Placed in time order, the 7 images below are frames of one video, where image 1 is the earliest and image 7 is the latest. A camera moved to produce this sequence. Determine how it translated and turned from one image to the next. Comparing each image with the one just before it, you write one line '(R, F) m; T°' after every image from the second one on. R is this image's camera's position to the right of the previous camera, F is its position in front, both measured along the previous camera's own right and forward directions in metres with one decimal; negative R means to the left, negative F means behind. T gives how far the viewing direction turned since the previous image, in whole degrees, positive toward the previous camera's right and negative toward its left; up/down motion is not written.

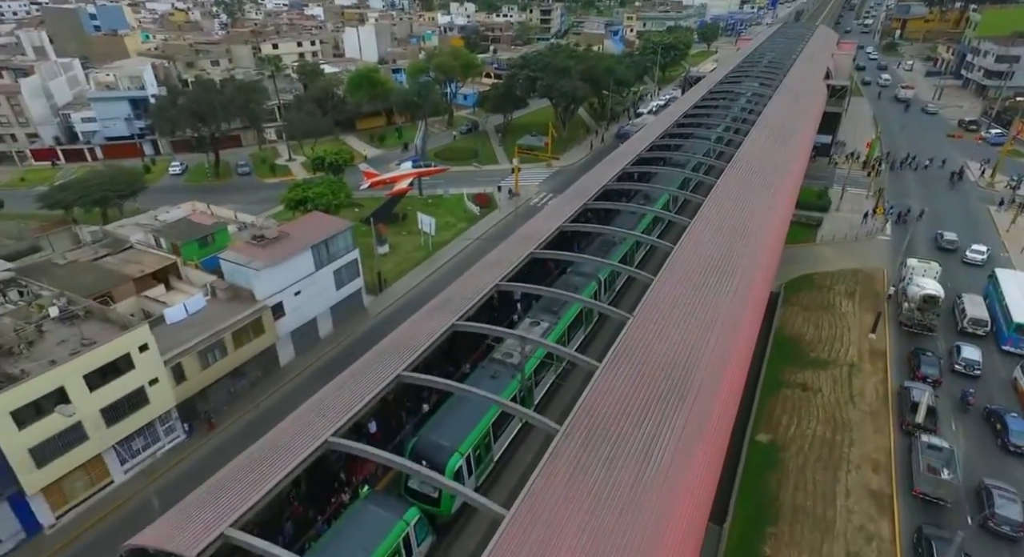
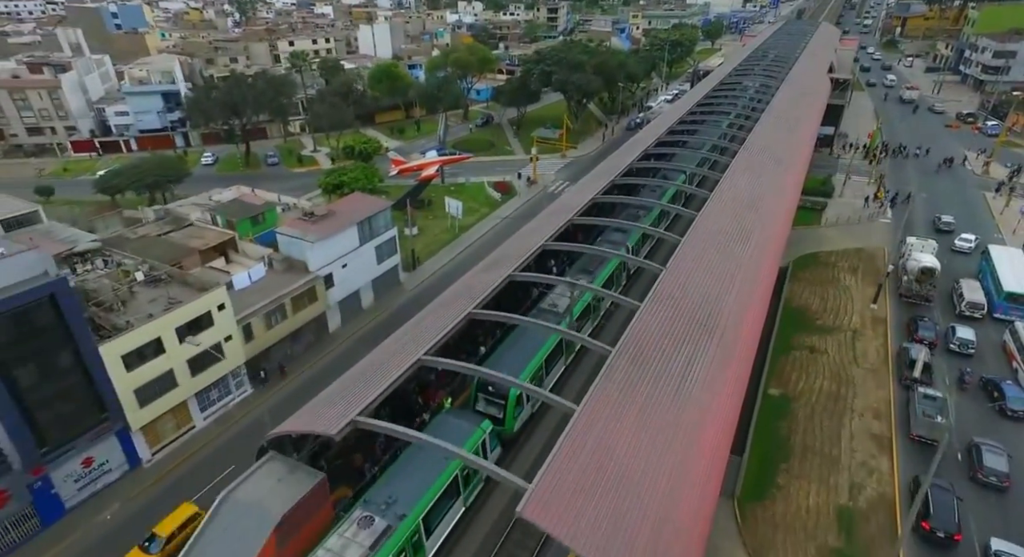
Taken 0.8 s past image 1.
(-1.6, -2.7) m; 0°
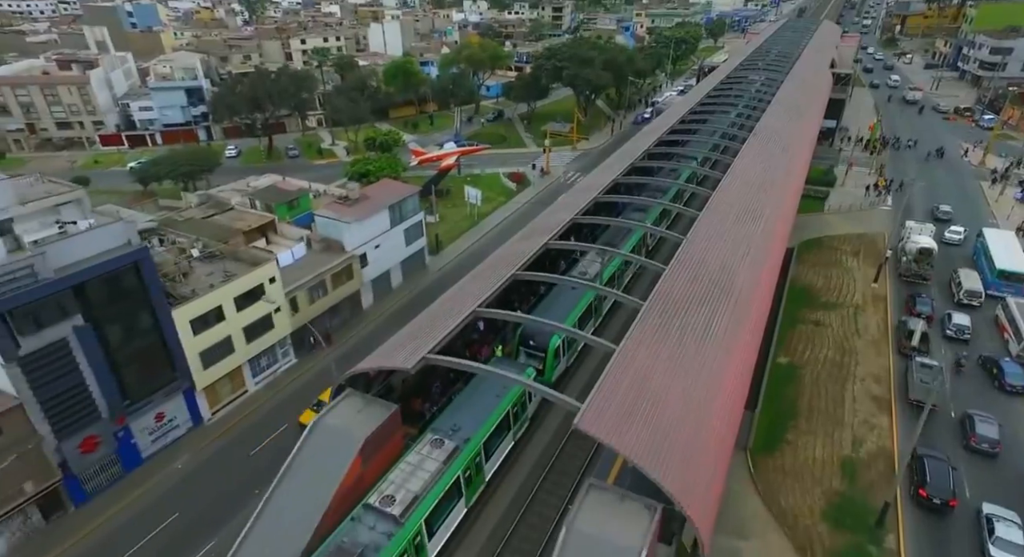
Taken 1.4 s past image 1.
(-1.3, -2.2) m; 0°
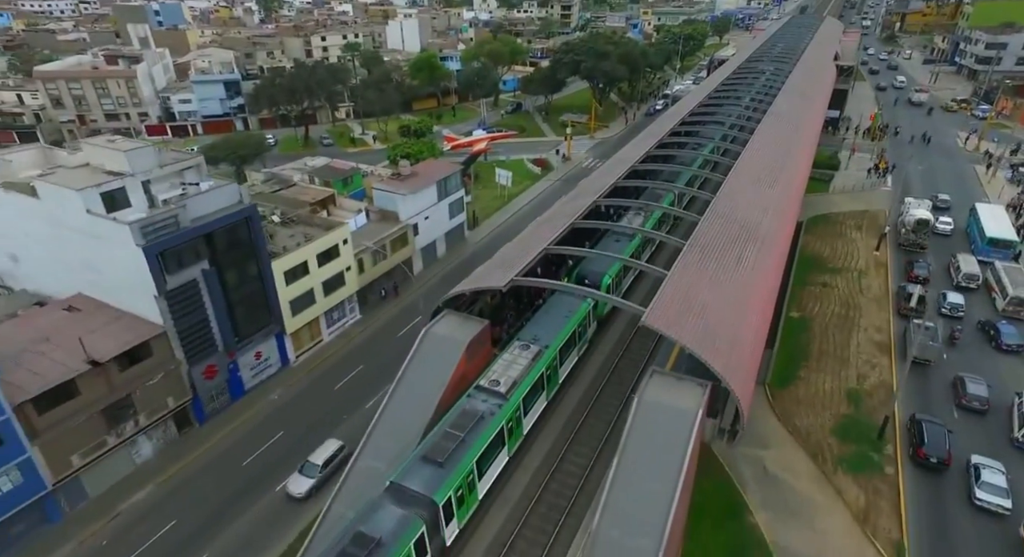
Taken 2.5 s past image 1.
(-2.3, -3.8) m; 0°
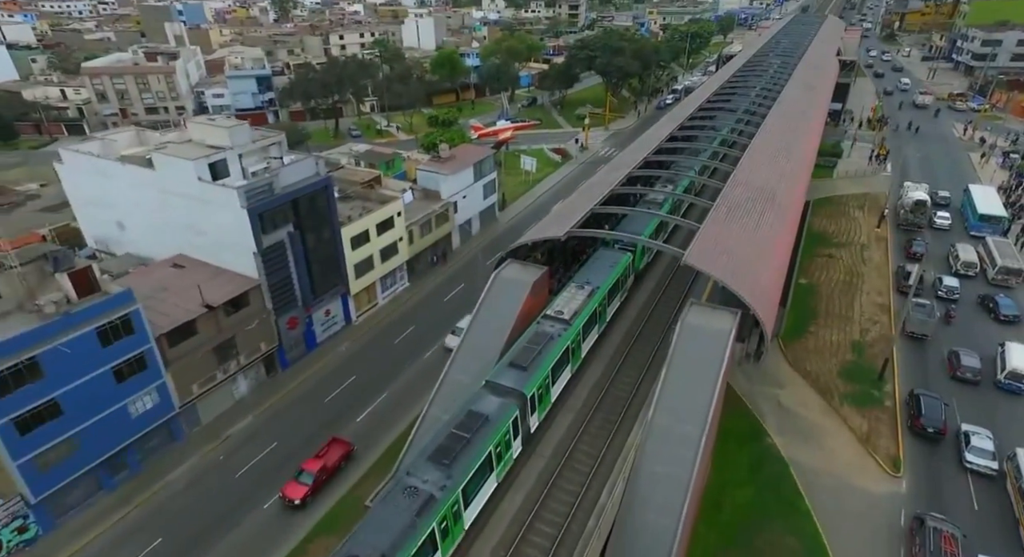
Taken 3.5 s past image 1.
(-2.2, -3.6) m; 0°
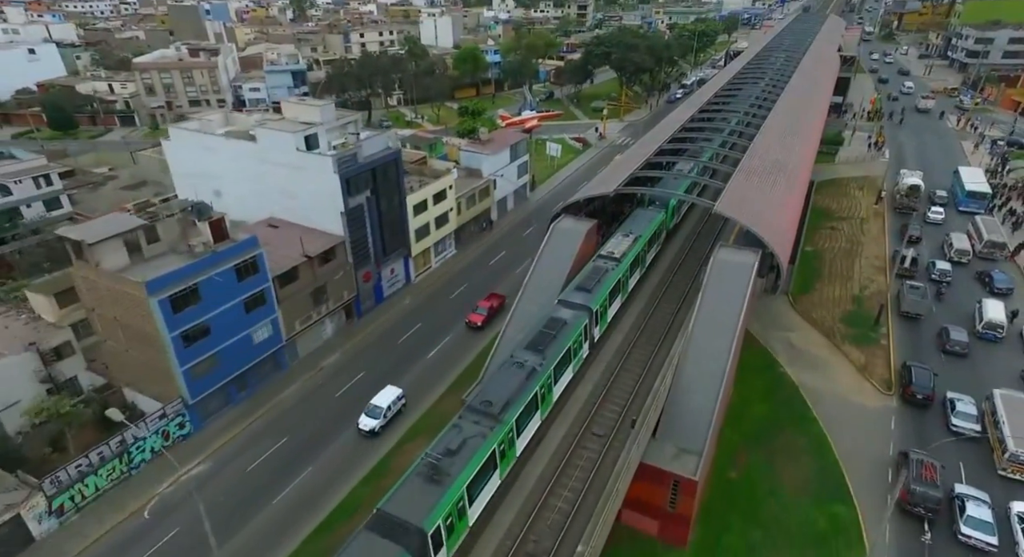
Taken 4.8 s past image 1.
(-2.6, -4.6) m; 0°
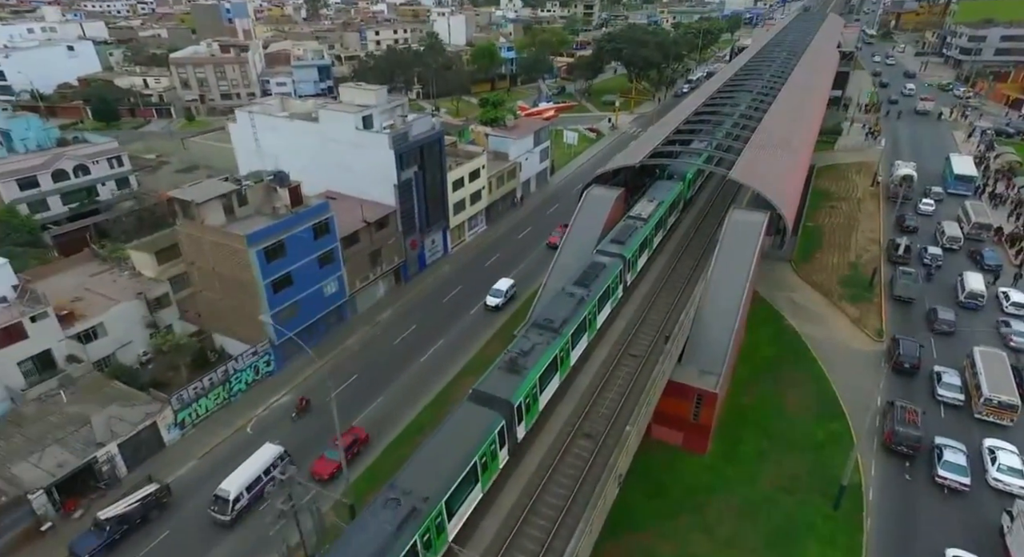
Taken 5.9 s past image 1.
(-2.0, -3.9) m; 0°
